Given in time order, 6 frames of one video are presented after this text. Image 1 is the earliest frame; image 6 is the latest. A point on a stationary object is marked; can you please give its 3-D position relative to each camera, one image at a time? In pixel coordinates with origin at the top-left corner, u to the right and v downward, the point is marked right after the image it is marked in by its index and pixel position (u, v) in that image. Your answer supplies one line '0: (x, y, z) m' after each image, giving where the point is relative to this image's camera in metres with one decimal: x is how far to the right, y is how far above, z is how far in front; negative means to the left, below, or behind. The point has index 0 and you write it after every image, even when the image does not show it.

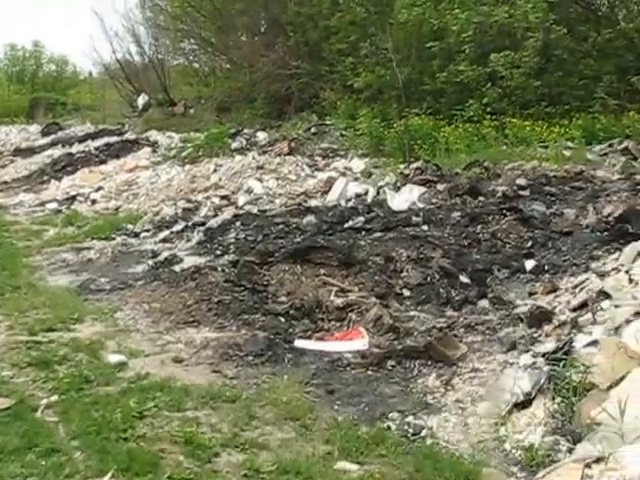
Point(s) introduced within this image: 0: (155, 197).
0: (-2.3, +0.6, +14.8) m
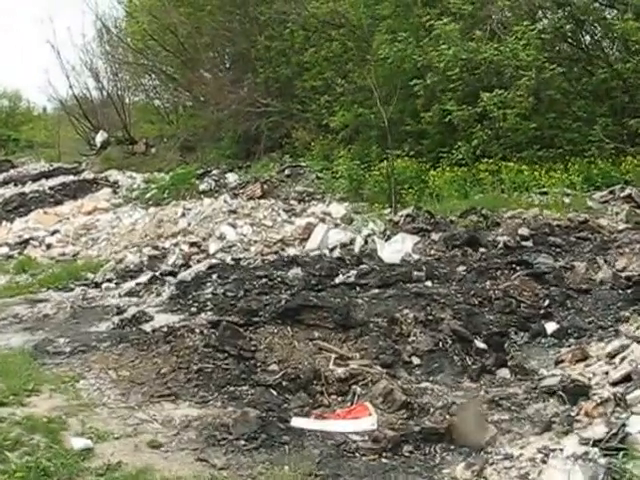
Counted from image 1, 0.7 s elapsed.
0: (-2.6, -0.1, +13.6) m
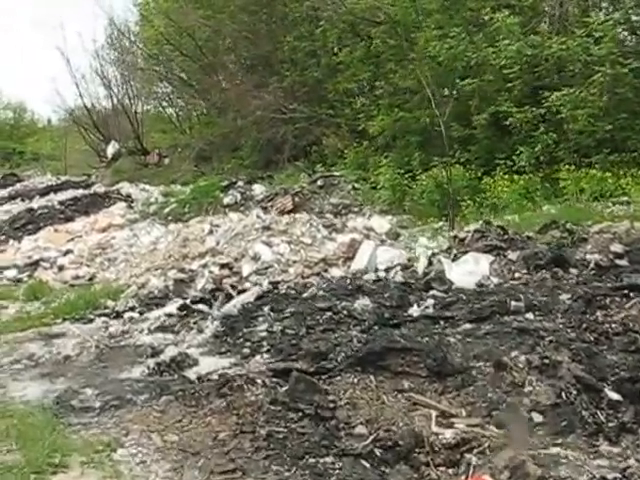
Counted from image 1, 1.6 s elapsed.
0: (-2.1, -0.3, +12.2) m
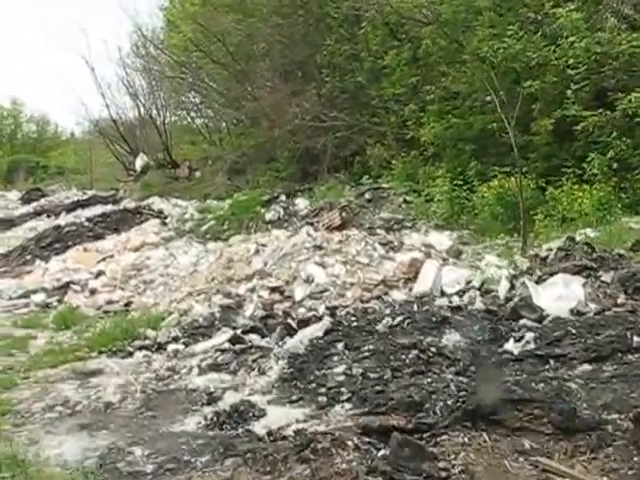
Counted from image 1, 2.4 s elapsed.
0: (-1.5, -0.5, +11.1) m
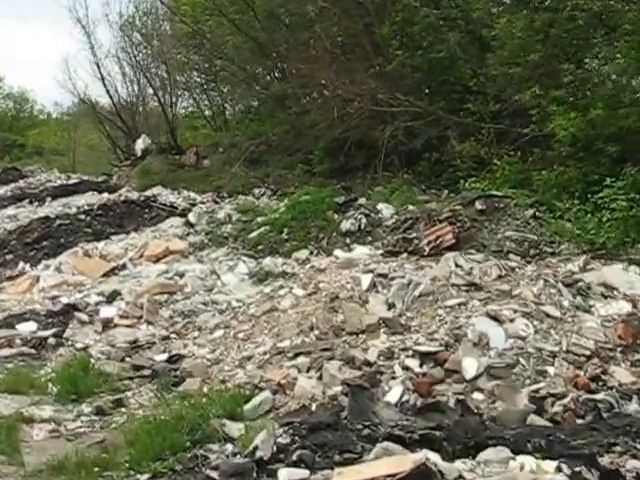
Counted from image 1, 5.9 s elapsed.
0: (-0.4, -0.7, +7.0) m
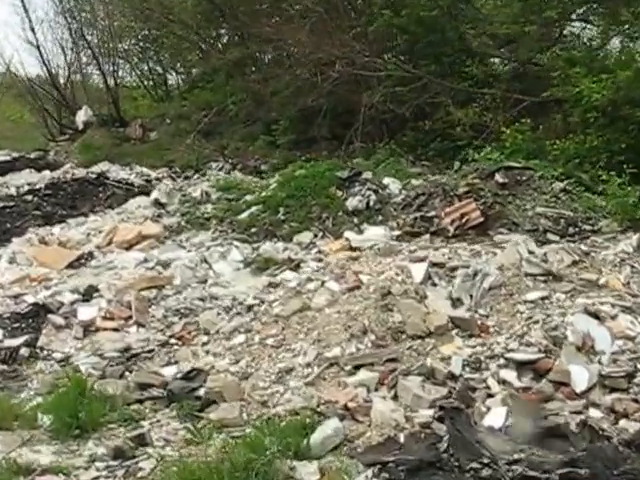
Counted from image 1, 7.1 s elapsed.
0: (-0.1, -0.6, +5.6) m
